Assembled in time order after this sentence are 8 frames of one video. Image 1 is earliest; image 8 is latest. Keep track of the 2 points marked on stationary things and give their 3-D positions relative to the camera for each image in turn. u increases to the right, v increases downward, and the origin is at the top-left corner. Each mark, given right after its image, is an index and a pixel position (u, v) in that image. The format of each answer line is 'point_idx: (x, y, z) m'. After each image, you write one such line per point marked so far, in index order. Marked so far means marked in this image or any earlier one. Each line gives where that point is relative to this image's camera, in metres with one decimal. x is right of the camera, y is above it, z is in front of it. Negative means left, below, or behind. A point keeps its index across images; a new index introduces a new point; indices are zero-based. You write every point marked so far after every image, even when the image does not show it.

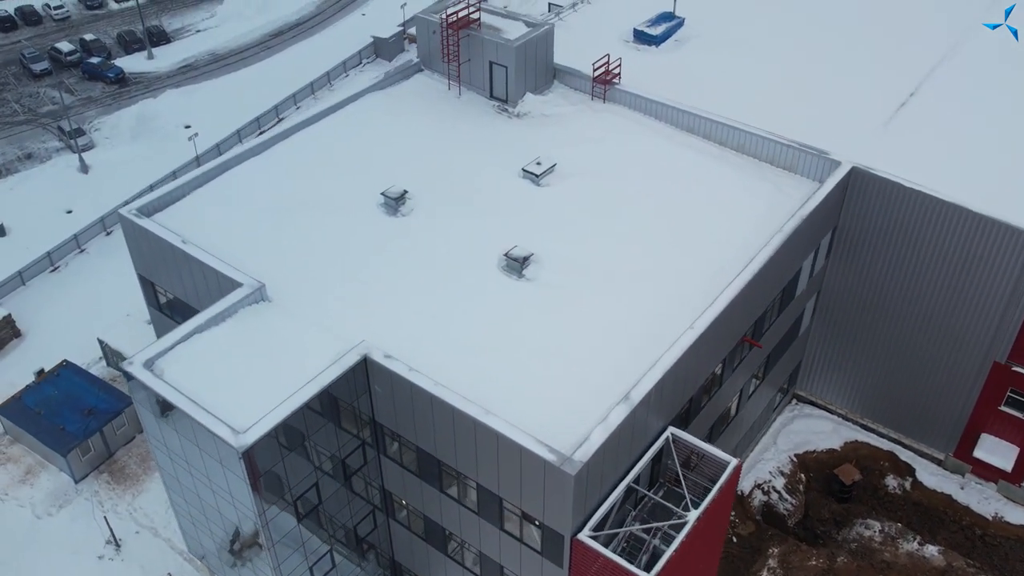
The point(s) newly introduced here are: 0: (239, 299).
0: (-5.3, -0.2, +19.7) m
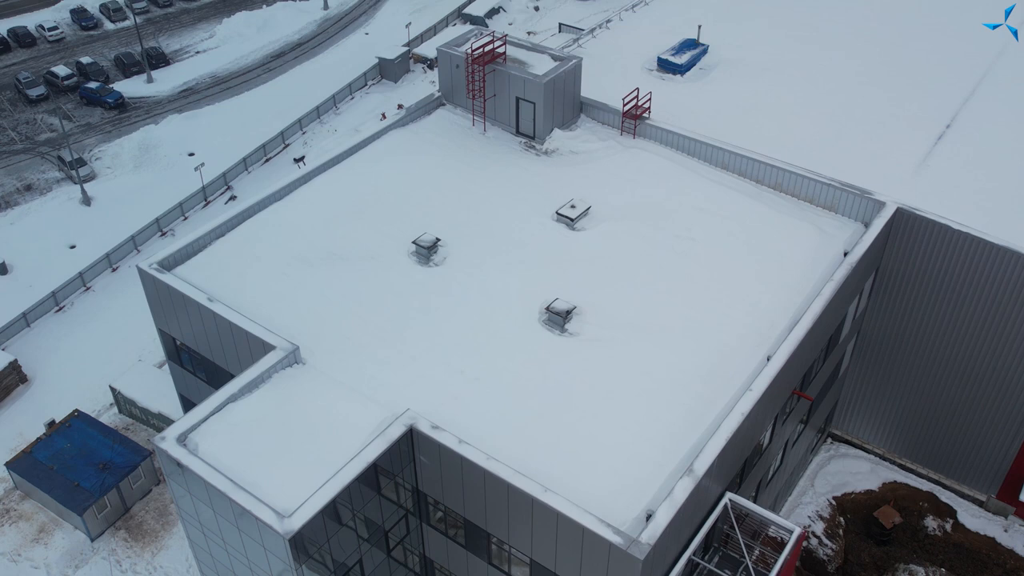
0: (-4.4, -1.4, +18.8) m
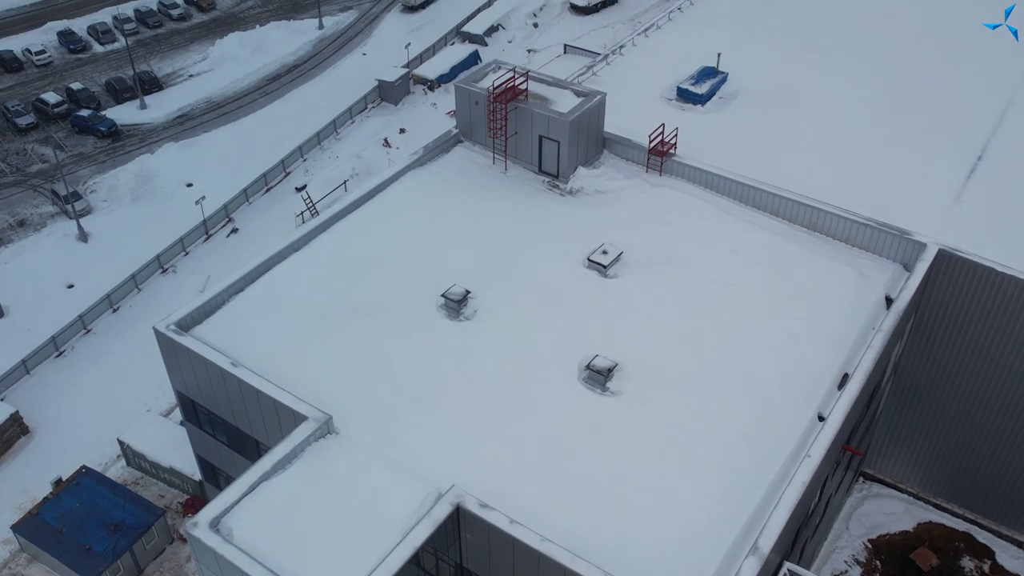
0: (-3.6, -2.6, +17.8) m
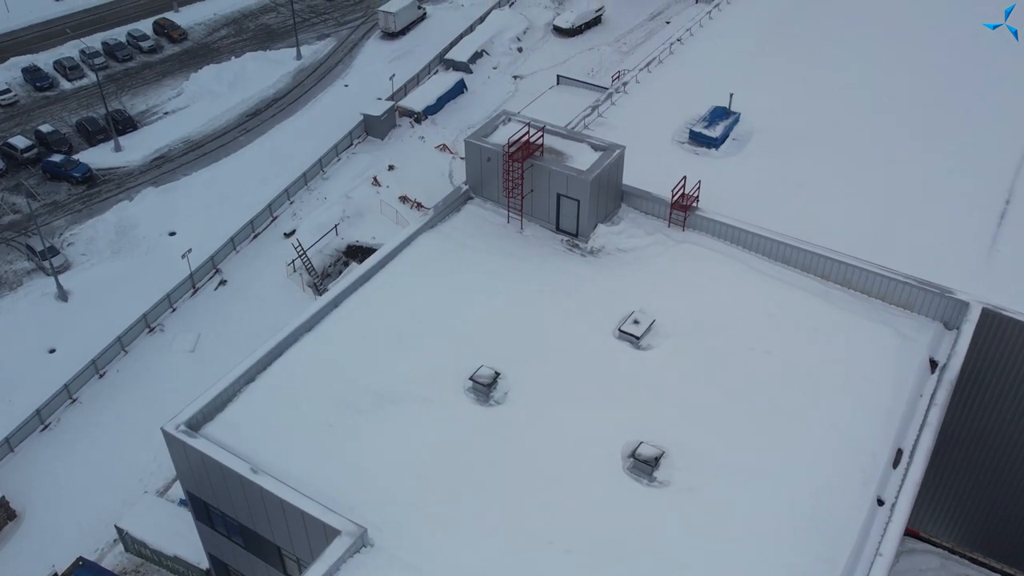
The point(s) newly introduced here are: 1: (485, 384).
0: (-2.8, -4.3, +16.4) m
1: (-0.5, -1.9, +19.7) m
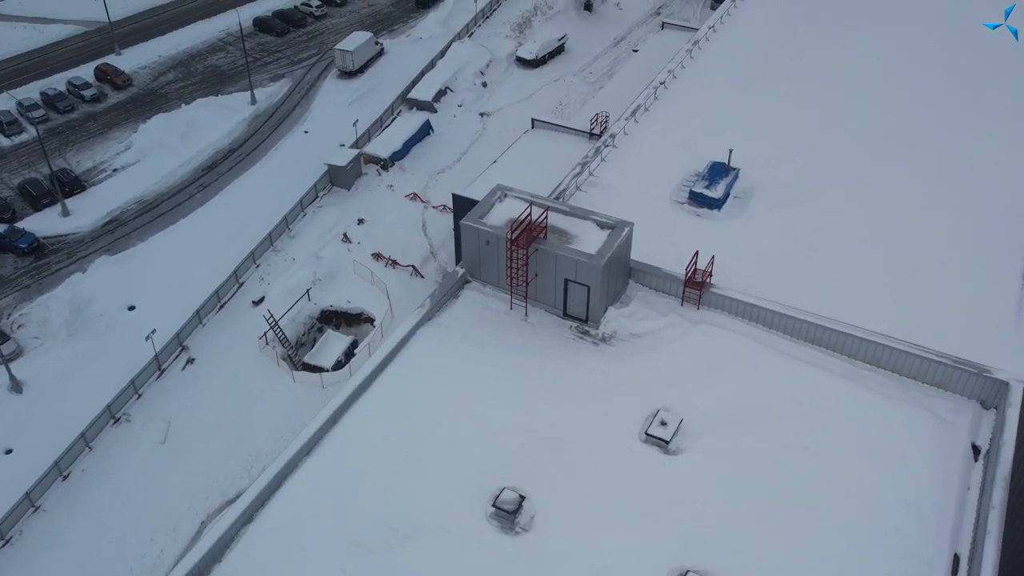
0: (-2.0, -6.5, +14.5) m
1: (0.0, -4.0, +17.9) m
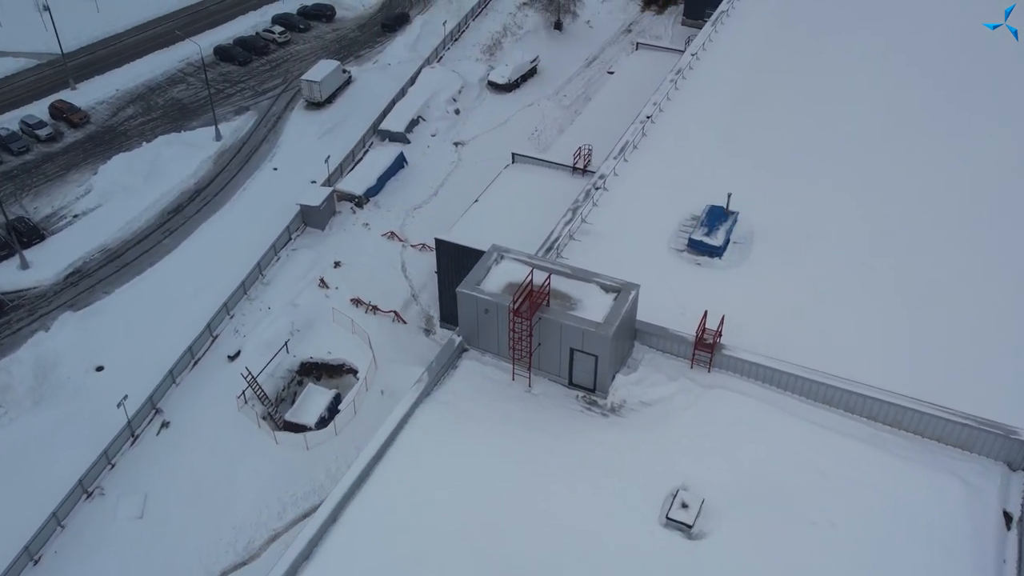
0: (-1.4, -8.1, +13.2) m
1: (+0.3, -5.4, +16.7) m
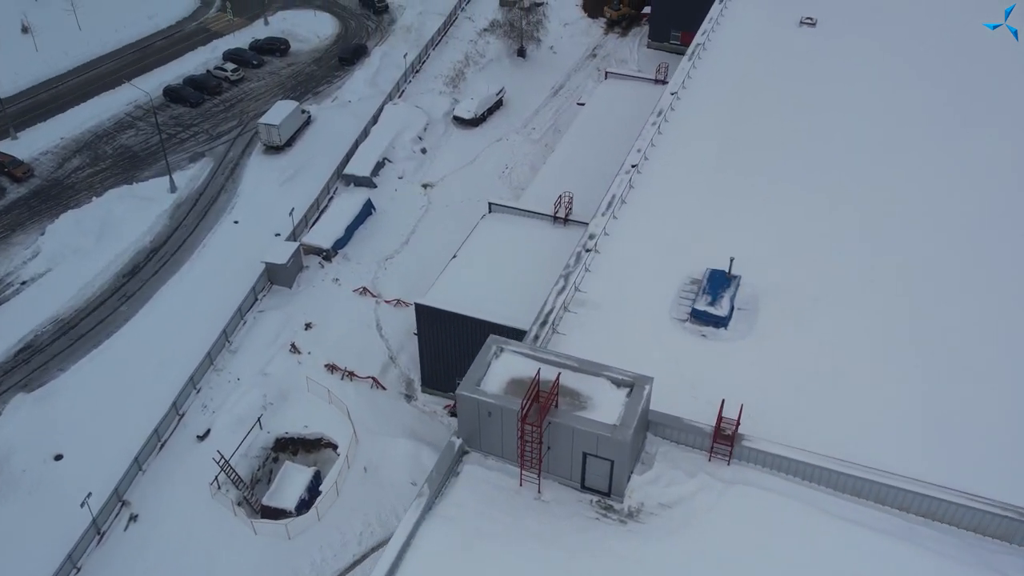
0: (-0.7, -10.1, +11.5) m
1: (+0.8, -7.4, +15.0) m
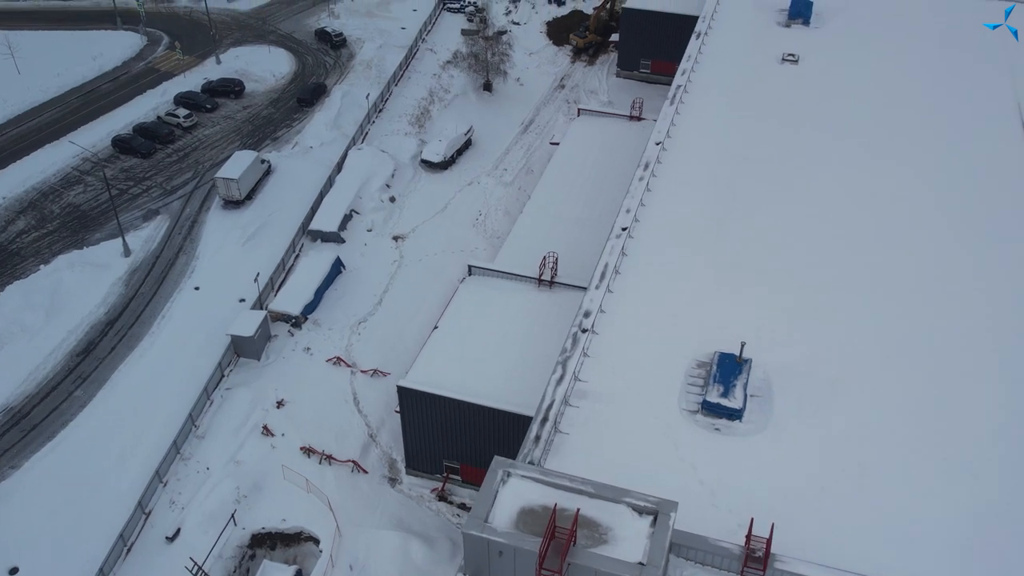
0: (+0.2, -12.3, +9.6) m
1: (+1.4, -9.5, +13.2) m
